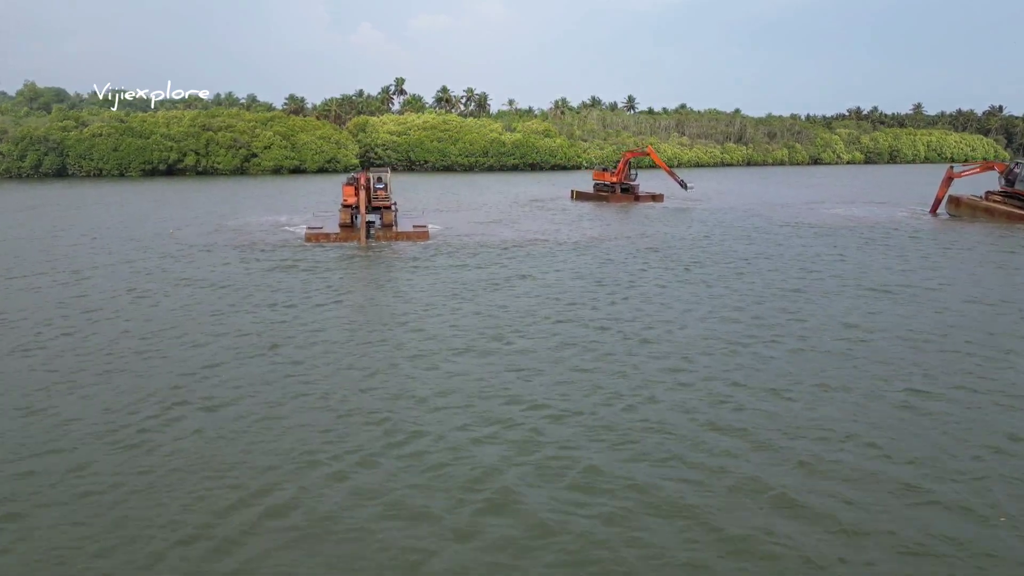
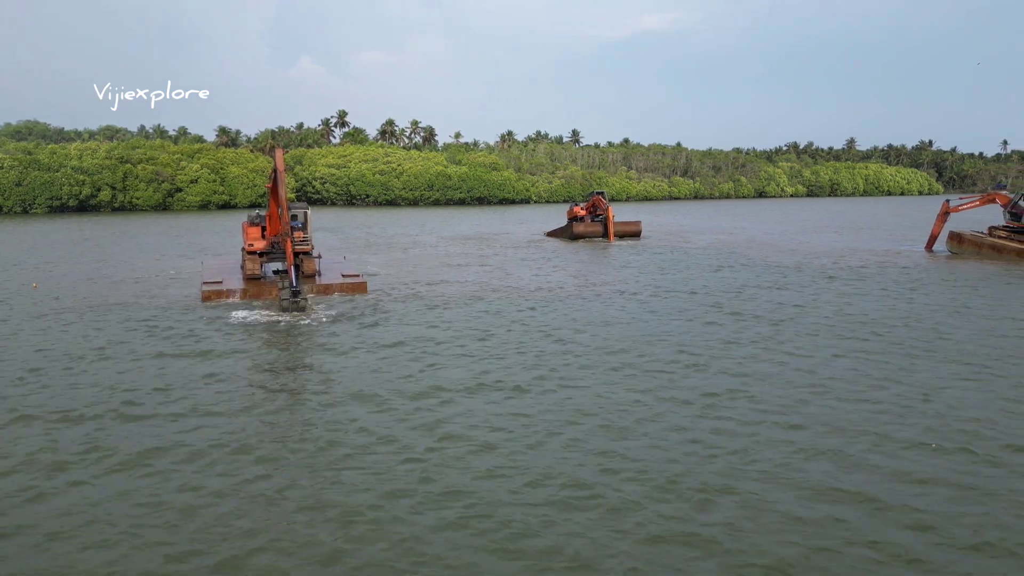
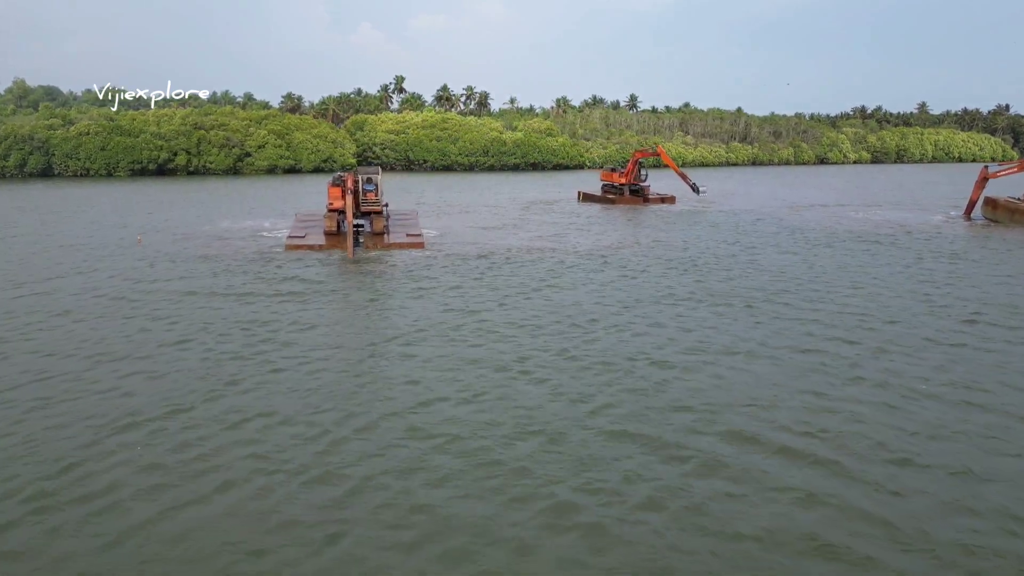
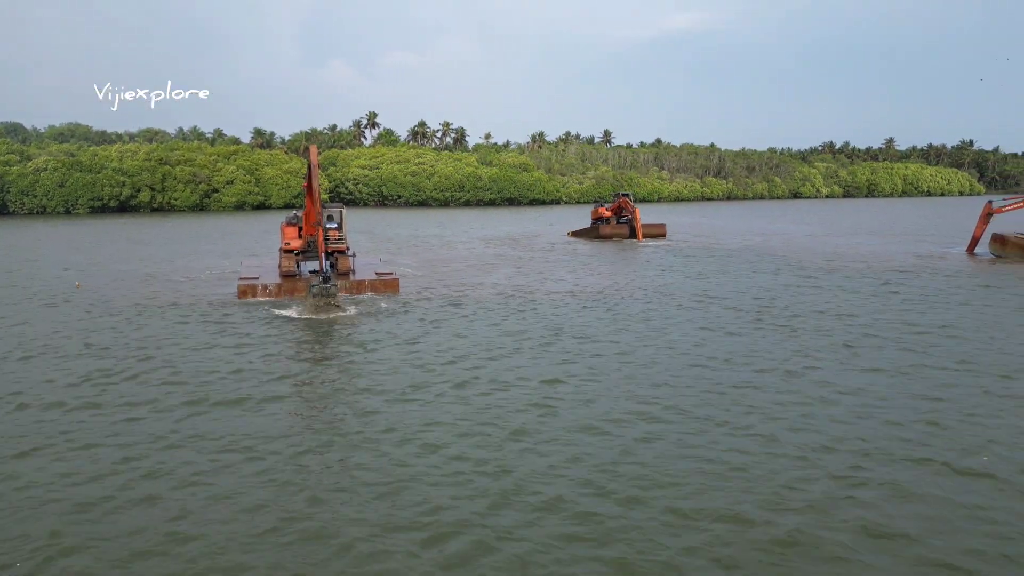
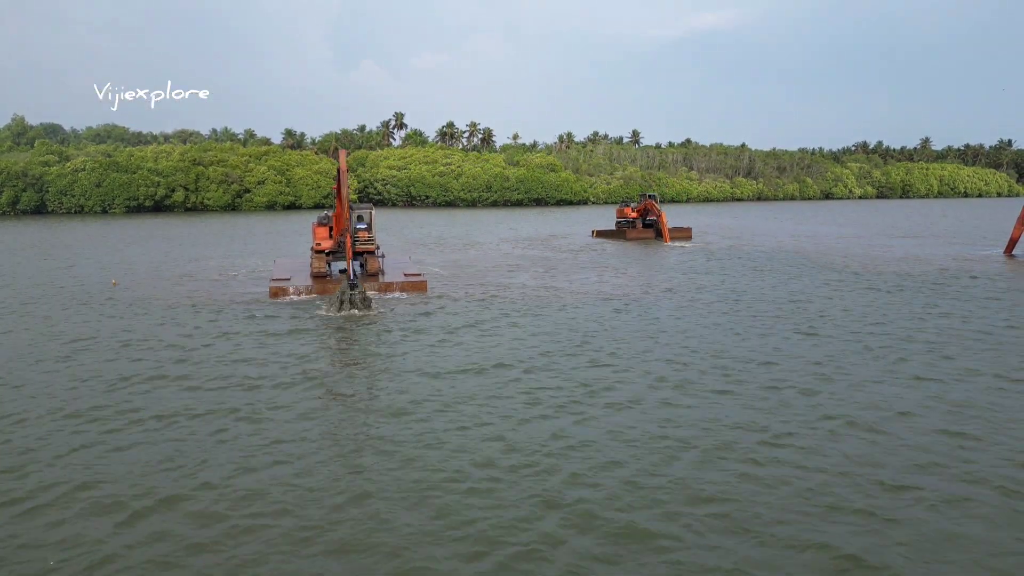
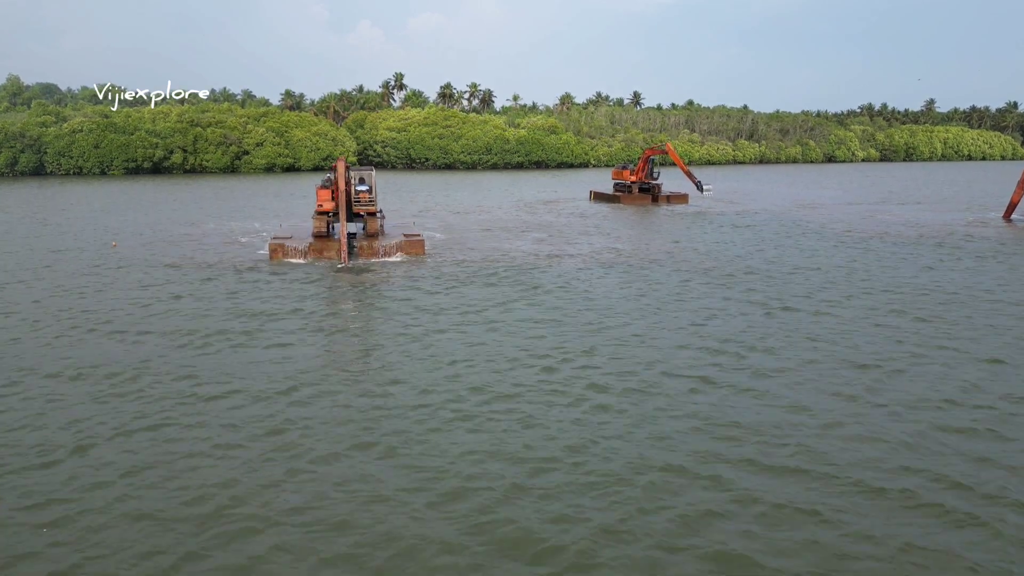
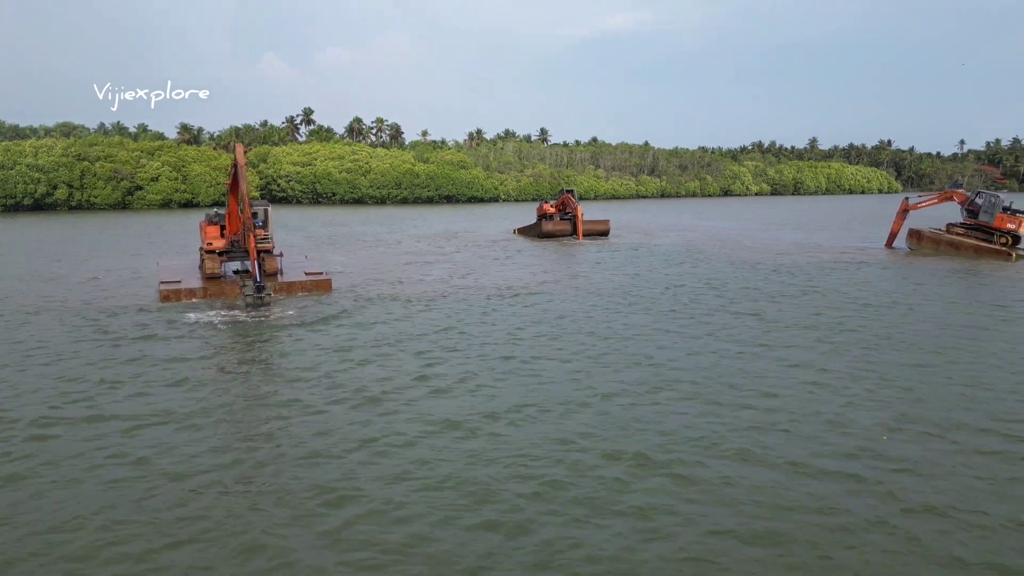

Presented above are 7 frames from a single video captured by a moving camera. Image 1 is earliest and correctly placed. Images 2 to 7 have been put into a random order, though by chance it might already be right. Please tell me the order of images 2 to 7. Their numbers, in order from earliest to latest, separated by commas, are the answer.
3, 6, 5, 4, 2, 7
